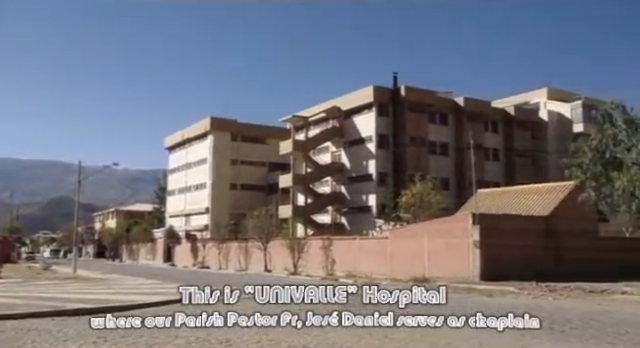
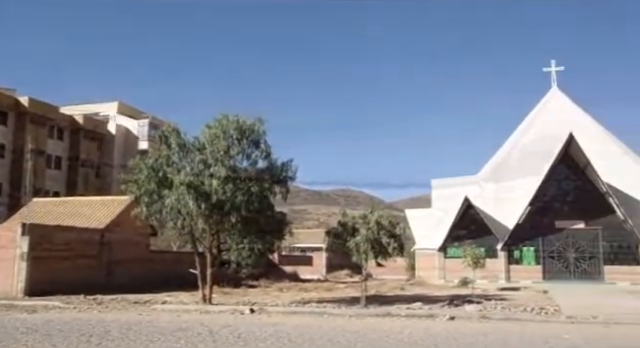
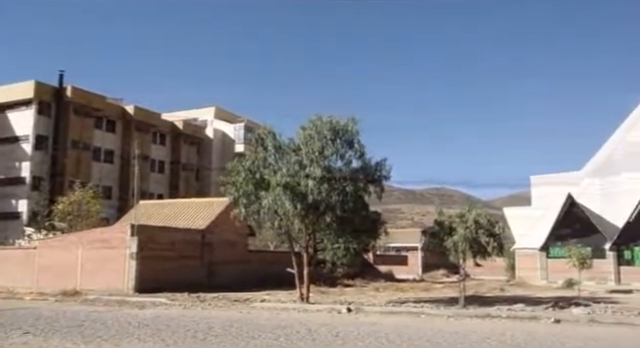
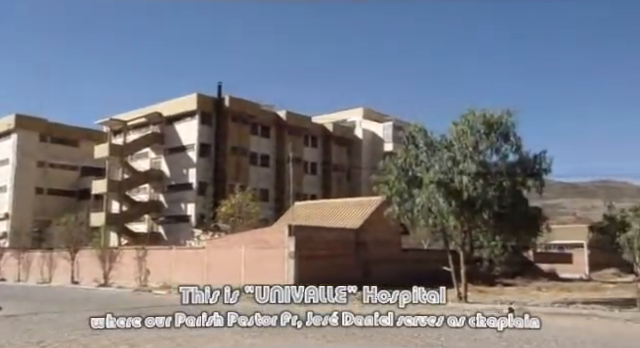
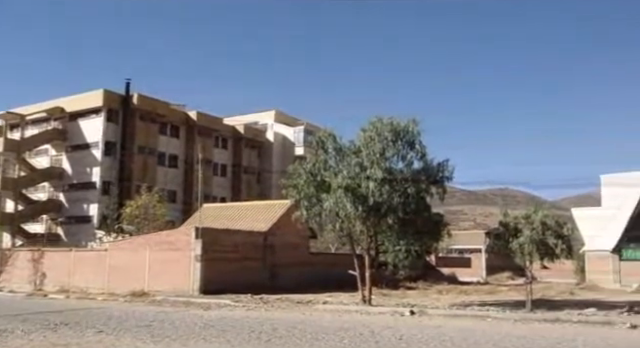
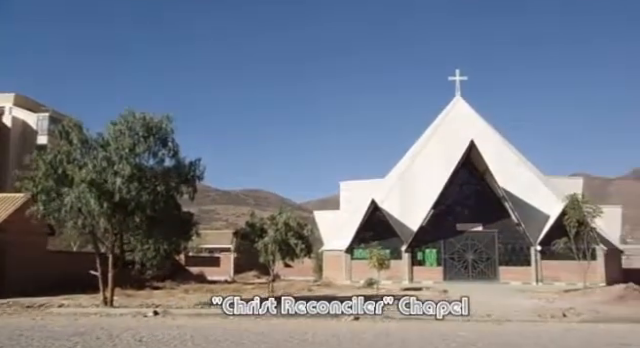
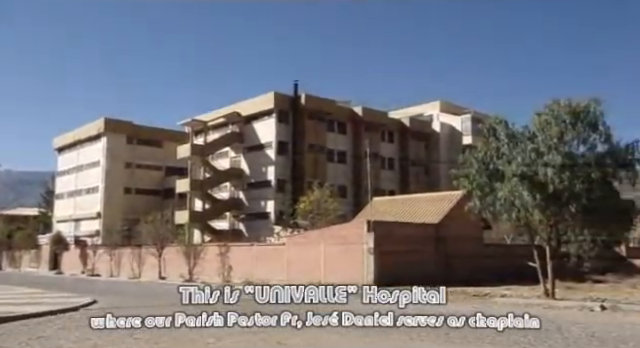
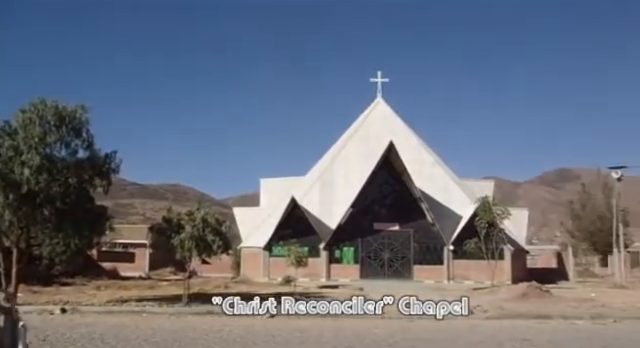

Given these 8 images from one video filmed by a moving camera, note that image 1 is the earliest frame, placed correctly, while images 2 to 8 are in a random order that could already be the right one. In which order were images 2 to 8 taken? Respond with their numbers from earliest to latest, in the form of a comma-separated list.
7, 4, 5, 3, 2, 6, 8
